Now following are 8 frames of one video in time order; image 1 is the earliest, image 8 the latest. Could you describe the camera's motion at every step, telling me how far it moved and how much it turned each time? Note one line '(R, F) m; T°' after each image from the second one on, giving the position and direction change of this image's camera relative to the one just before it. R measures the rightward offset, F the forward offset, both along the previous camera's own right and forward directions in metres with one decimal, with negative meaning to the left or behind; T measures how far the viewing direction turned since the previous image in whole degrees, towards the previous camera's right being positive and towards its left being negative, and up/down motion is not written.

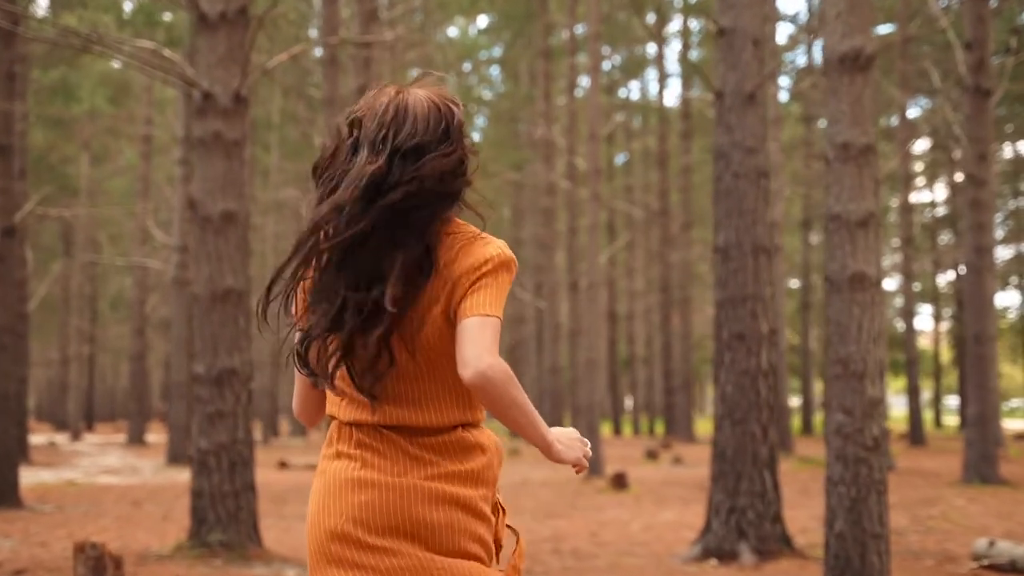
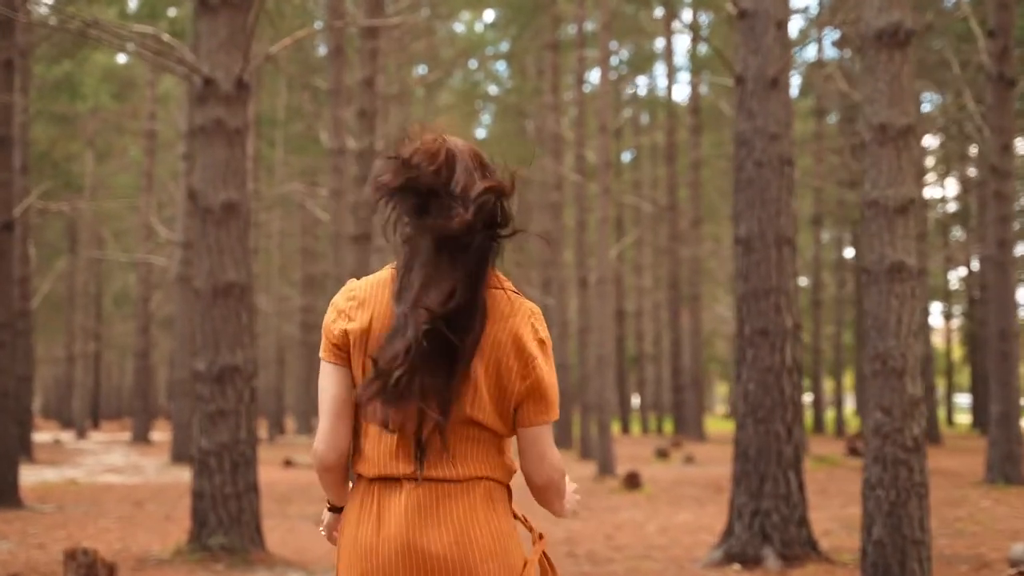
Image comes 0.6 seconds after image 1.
(-0.1, +0.3) m; 0°
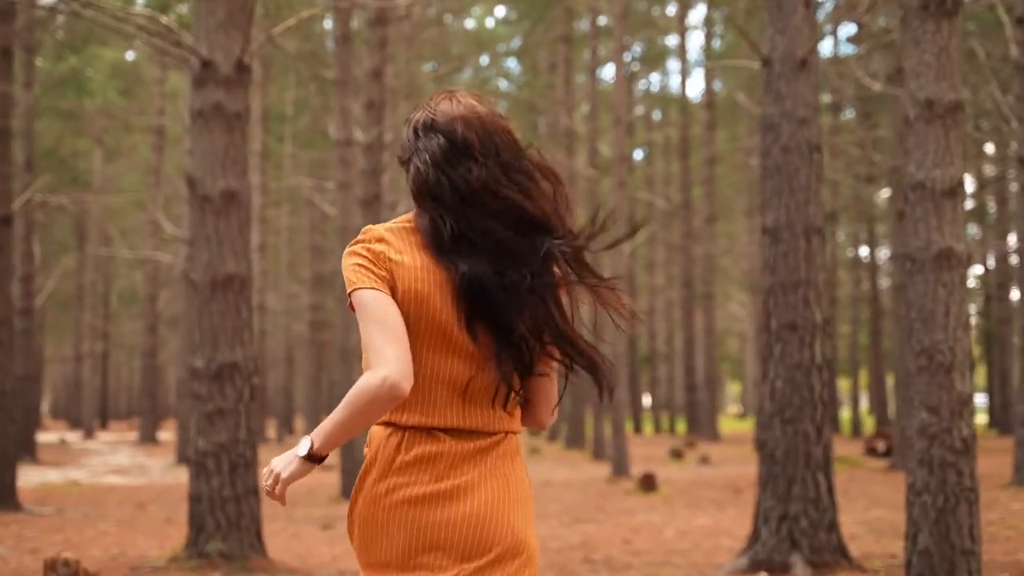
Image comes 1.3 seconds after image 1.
(0.0, +0.4) m; -1°
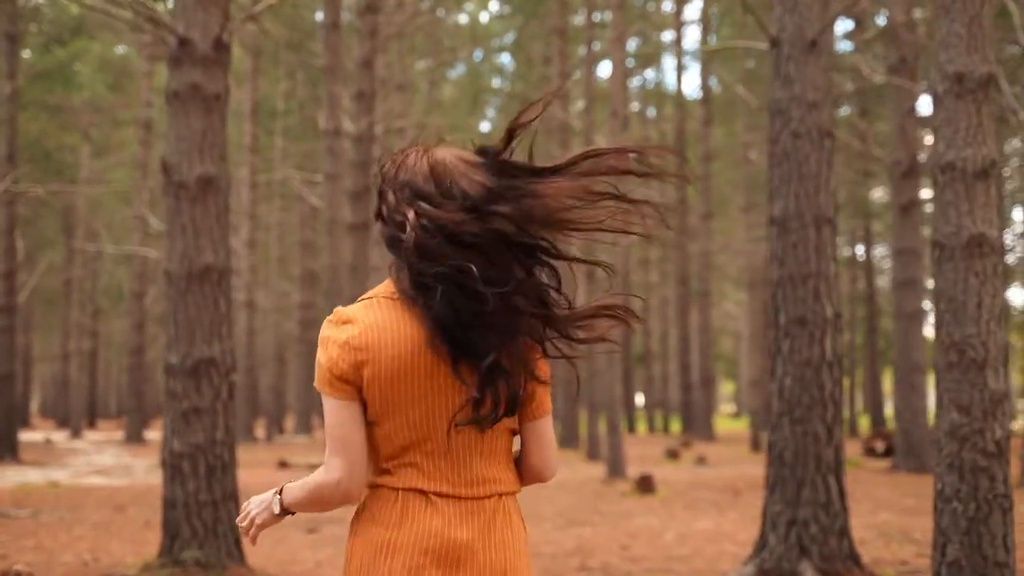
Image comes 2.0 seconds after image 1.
(0.0, +0.4) m; 0°
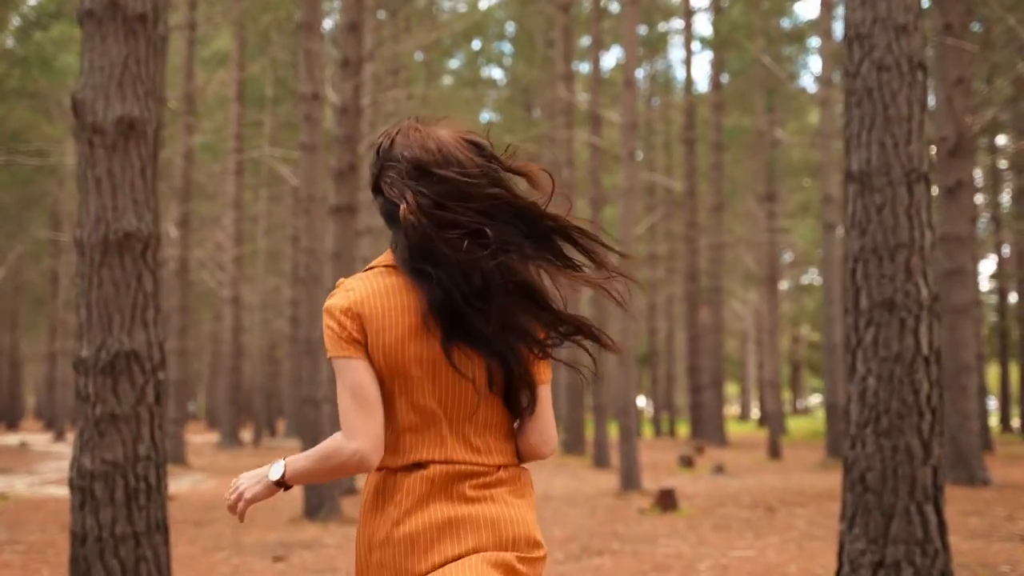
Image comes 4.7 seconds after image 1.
(0.0, +1.5) m; 0°
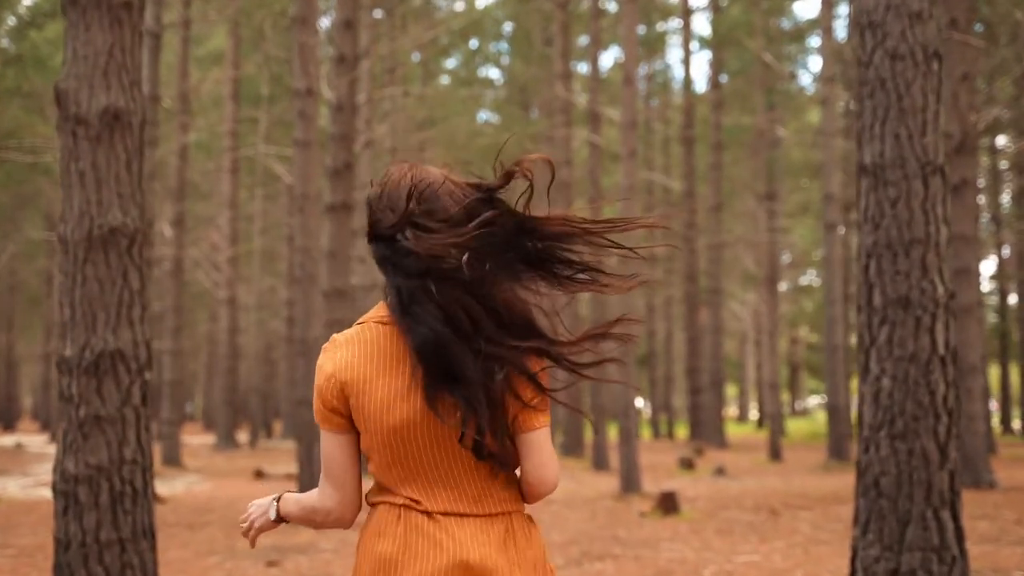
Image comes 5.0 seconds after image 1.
(0.0, +0.2) m; 0°
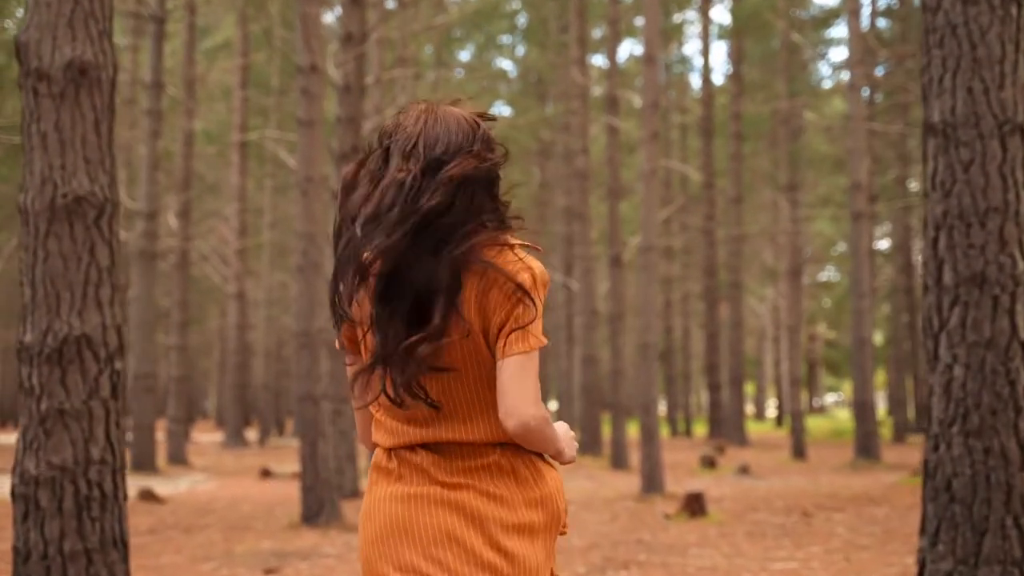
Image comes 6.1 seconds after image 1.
(0.0, +0.6) m; -1°
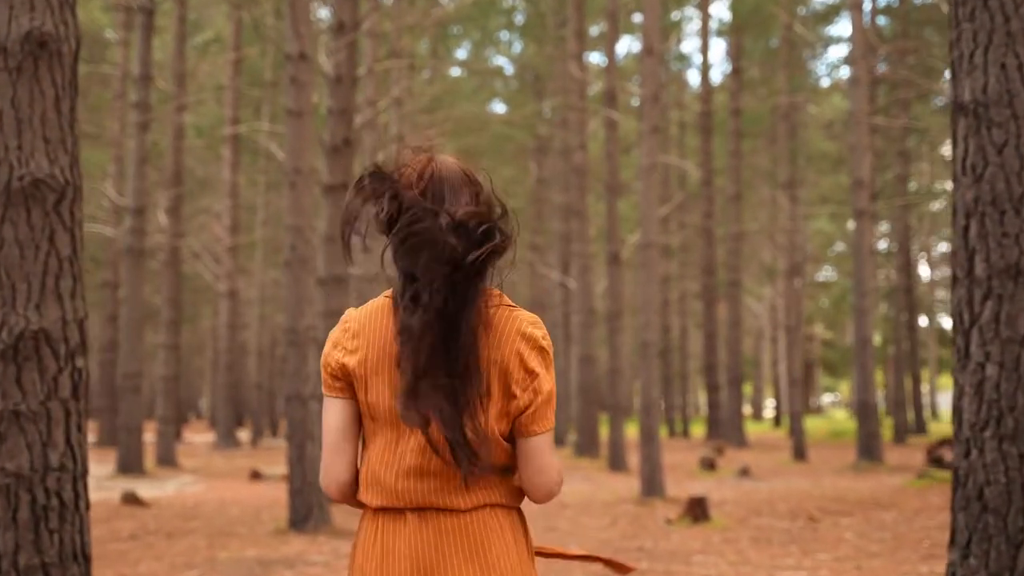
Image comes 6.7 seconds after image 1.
(0.0, +0.4) m; 0°
